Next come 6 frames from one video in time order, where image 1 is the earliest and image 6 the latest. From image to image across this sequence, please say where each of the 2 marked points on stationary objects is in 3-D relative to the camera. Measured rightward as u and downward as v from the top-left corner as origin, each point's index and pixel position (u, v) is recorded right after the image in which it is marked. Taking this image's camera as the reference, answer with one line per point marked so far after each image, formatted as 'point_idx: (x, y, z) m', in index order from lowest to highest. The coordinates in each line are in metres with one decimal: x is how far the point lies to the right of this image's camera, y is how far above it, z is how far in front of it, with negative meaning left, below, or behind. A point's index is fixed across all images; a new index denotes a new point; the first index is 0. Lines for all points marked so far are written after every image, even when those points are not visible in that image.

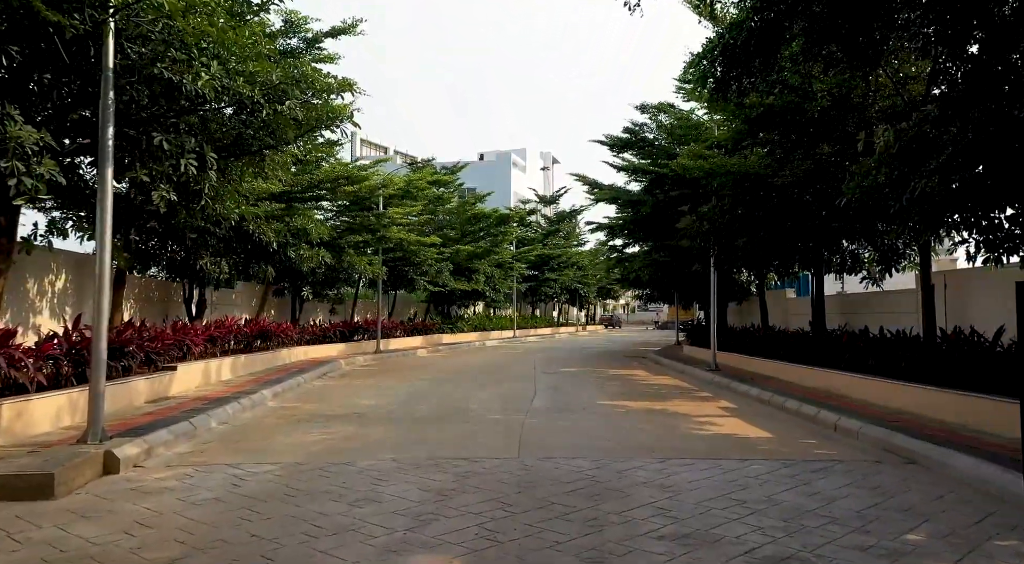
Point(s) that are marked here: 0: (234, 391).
0: (-5.0, -1.9, +14.3) m
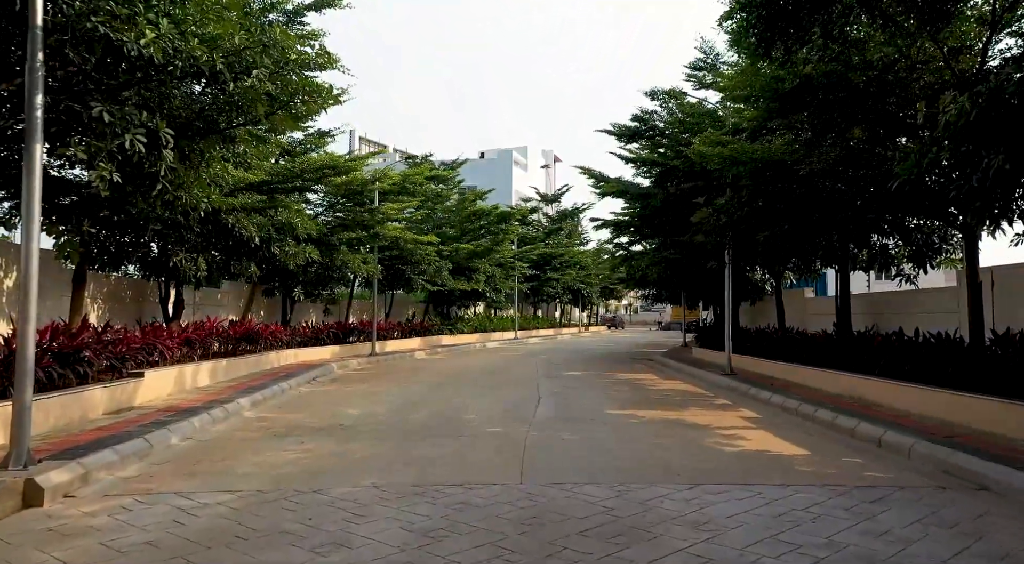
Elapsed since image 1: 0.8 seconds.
0: (-5.0, -1.9, +13.1) m
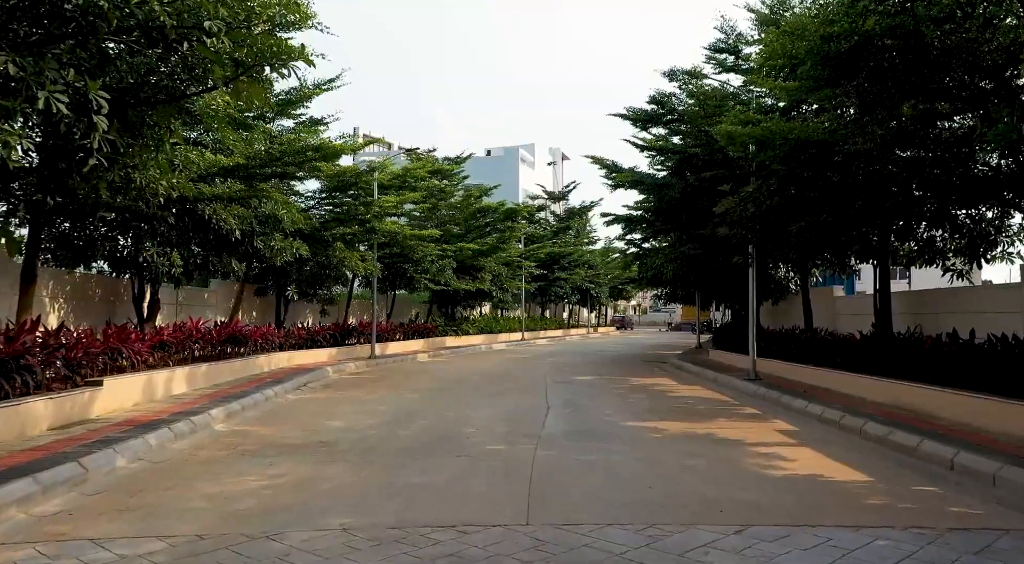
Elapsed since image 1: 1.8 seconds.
0: (-4.9, -1.9, +11.7) m
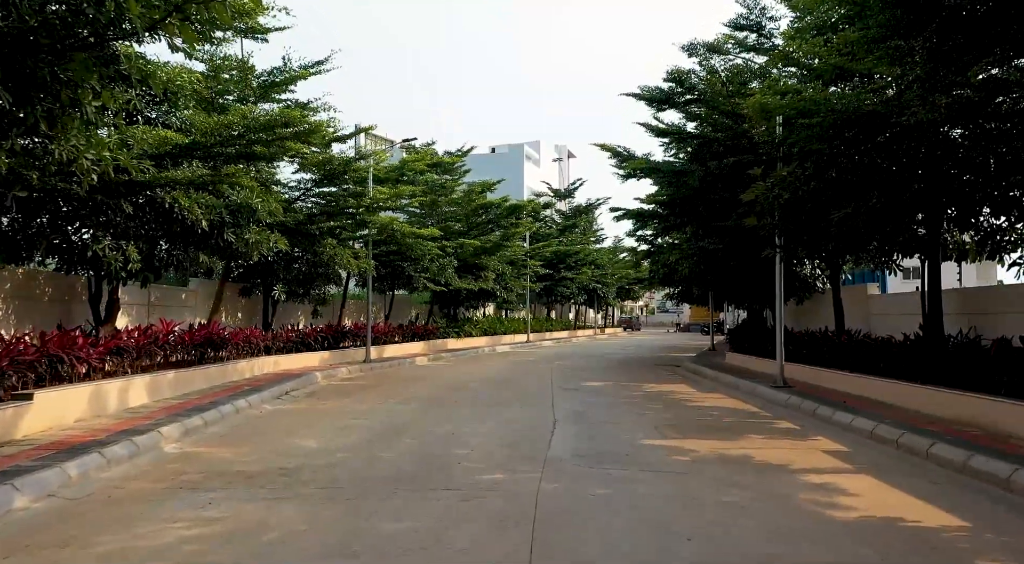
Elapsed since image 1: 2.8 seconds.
0: (-4.9, -1.8, +10.1) m
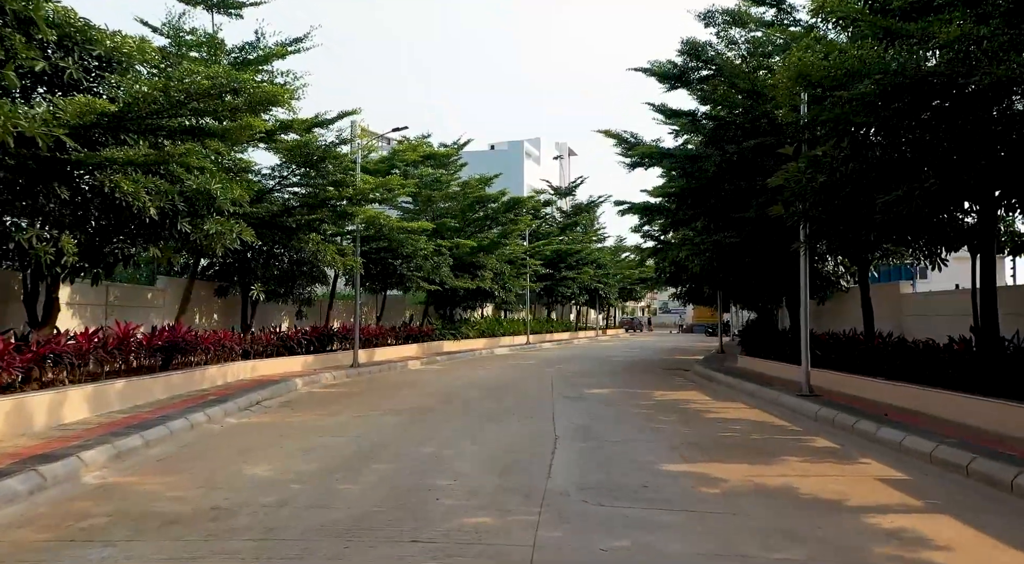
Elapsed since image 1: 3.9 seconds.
0: (-5.0, -1.8, +8.4) m
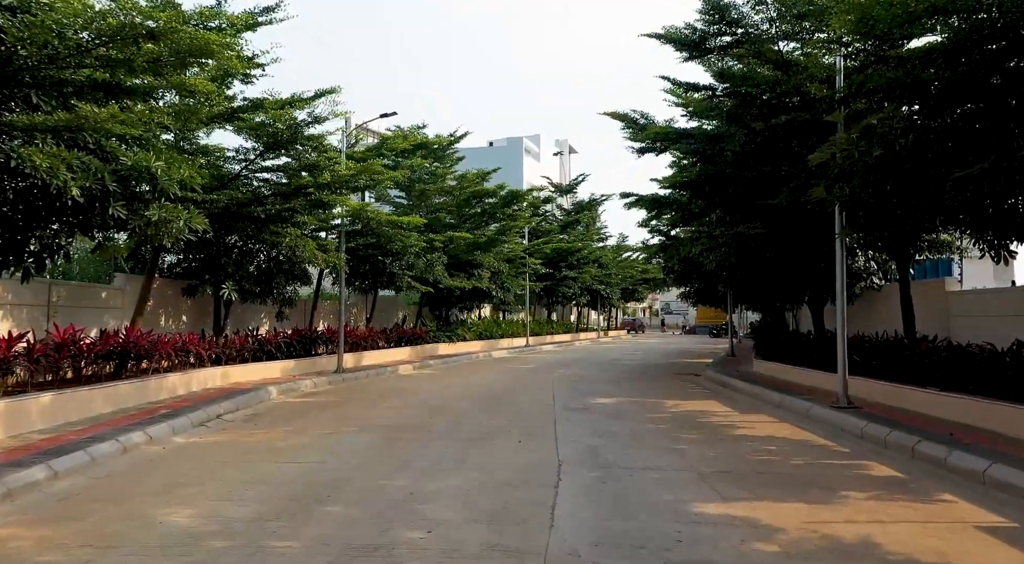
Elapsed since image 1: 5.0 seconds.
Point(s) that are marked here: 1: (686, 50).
0: (-5.0, -1.7, +6.6) m
1: (+3.0, +4.0, +13.9) m
